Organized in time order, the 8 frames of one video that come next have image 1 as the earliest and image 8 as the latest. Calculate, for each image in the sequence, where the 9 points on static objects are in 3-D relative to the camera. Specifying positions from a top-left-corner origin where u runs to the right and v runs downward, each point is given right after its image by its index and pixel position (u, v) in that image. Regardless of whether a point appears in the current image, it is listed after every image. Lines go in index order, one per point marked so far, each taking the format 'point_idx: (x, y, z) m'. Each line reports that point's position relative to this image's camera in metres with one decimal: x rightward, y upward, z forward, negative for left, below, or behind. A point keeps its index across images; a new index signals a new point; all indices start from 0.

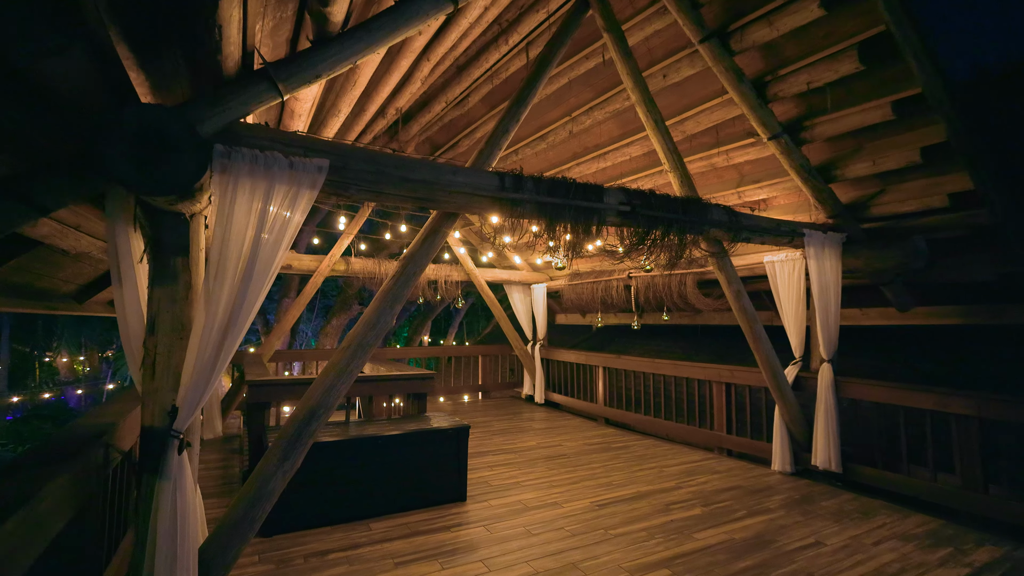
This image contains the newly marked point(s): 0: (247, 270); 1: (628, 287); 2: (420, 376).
0: (-1.2, +0.1, +2.1) m
1: (+1.5, 0.0, +6.4) m
2: (-0.8, -0.8, +4.4) m
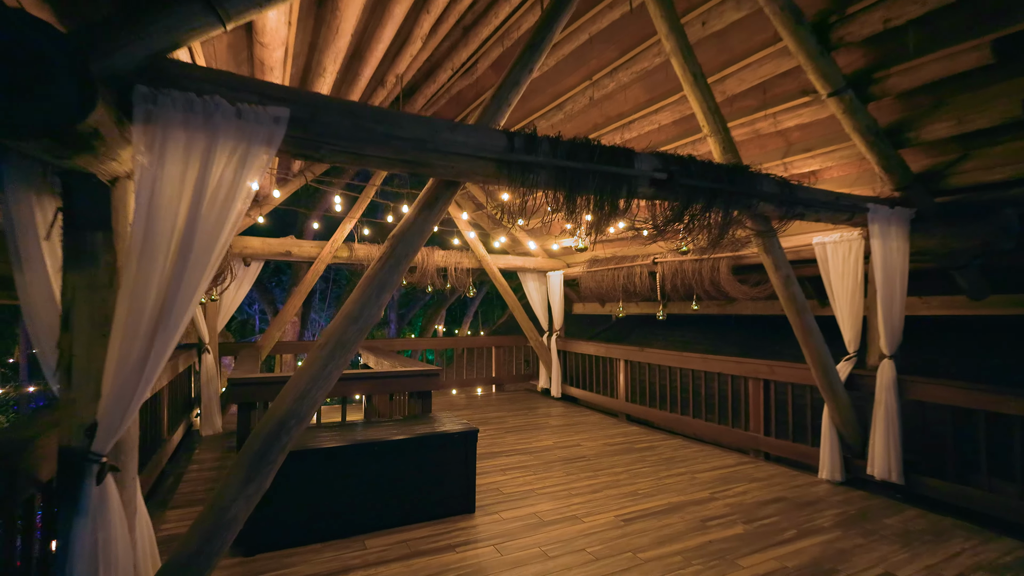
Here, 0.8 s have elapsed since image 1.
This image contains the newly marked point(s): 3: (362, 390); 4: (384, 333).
0: (-1.1, +0.1, +1.7) m
1: (+1.7, +0.2, +5.9) m
2: (-0.7, -0.7, +4.0) m
3: (-1.2, -0.8, +3.8) m
4: (-3.8, -1.3, +14.5) m
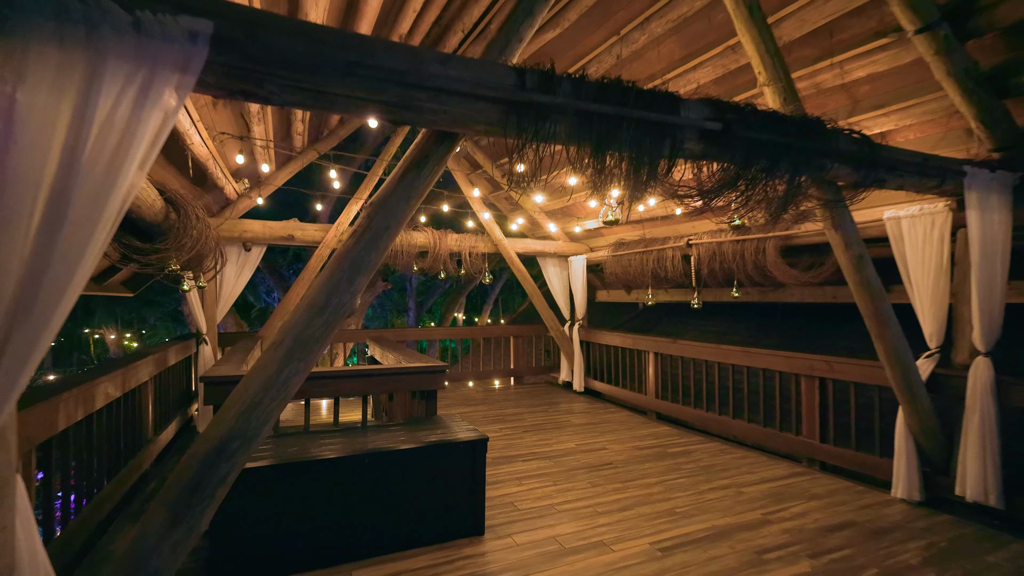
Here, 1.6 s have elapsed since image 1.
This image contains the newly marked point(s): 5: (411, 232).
0: (-1.1, +0.2, +1.2) m
1: (+1.9, +0.3, +5.3) m
2: (-0.6, -0.6, +3.5) m
3: (-1.1, -0.7, +3.4) m
4: (-3.2, -1.0, +14.2) m
5: (-1.3, +0.7, +6.4) m
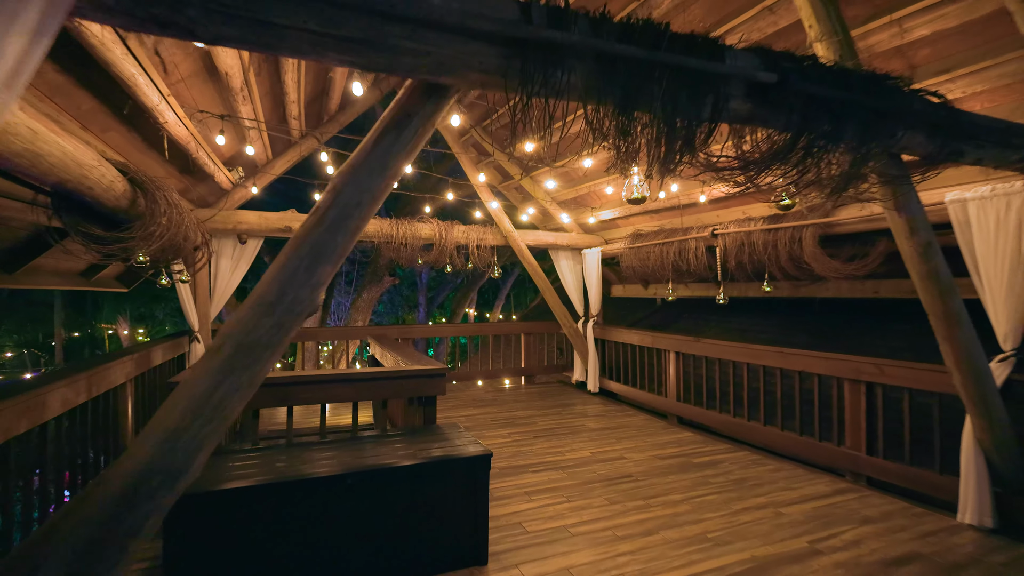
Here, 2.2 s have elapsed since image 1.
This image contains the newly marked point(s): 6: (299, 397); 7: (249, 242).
0: (-1.1, +0.2, +0.9) m
1: (+2.0, +0.4, +4.9) m
2: (-0.6, -0.5, +3.2) m
3: (-1.1, -0.7, +3.0) m
4: (-2.9, -0.8, +13.9) m
5: (-1.2, +0.8, +6.0) m
6: (-1.3, -0.7, +3.0) m
7: (-3.1, +0.5, +5.7) m
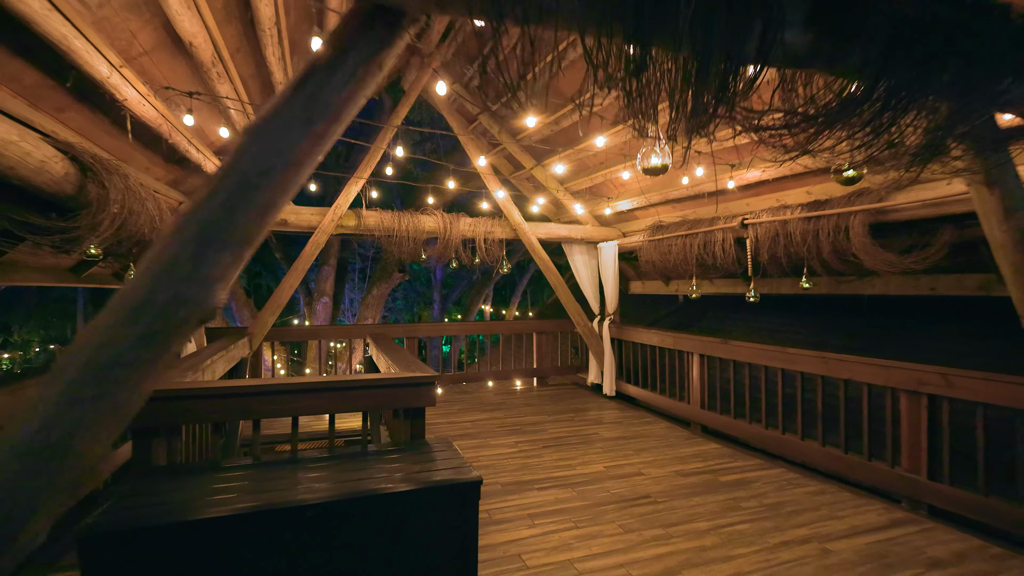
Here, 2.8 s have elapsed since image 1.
0: (-1.2, +0.2, +0.5) m
1: (+2.1, +0.4, +4.4) m
2: (-0.6, -0.5, +2.8) m
3: (-1.1, -0.7, +2.7) m
4: (-2.4, -0.7, +13.6) m
5: (-1.1, +0.8, +5.7) m
6: (-1.3, -0.6, +2.6) m
7: (-3.0, +0.6, +5.4) m
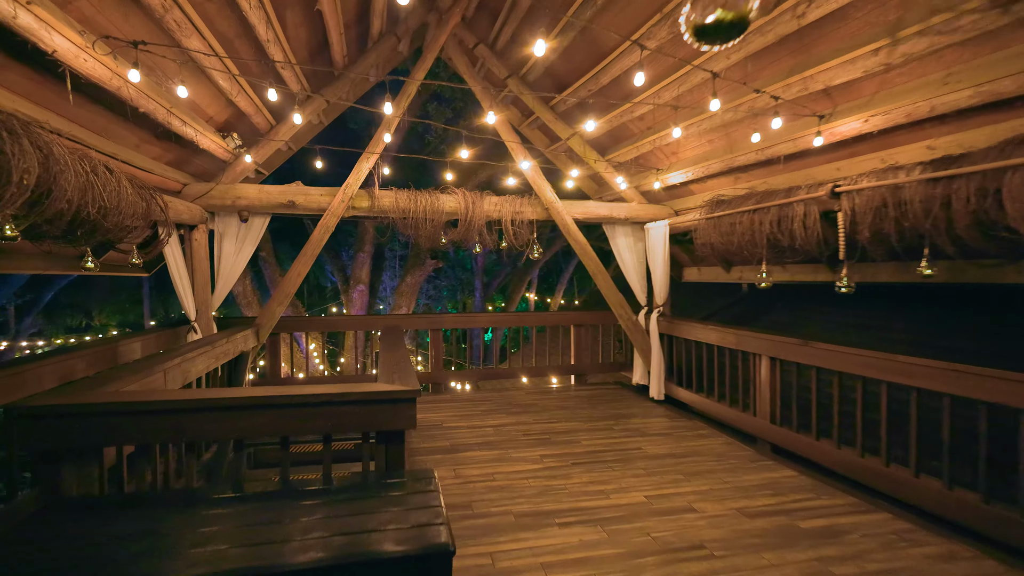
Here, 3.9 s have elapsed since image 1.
0: (-1.4, +0.2, -0.1) m
1: (+2.2, +0.5, +3.5) m
2: (-0.5, -0.5, +2.2) m
3: (-1.1, -0.6, +2.1) m
4: (-1.3, -0.4, +13.1) m
5: (-0.8, +1.0, +5.0) m
6: (-1.3, -0.6, +2.1) m
7: (-2.7, +0.7, +5.0) m
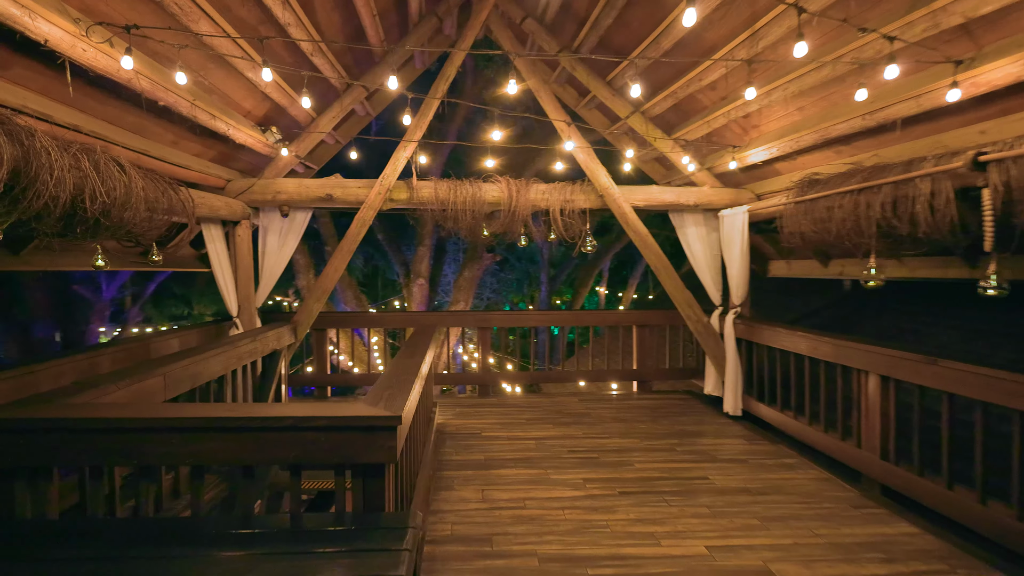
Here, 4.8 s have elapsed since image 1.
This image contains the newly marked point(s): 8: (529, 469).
0: (-1.7, +0.2, -0.3) m
1: (+2.4, +0.5, +2.6) m
2: (-0.5, -0.5, +1.8) m
3: (-1.0, -0.6, +1.8) m
4: (+0.4, -0.3, +12.7) m
5: (-0.3, +1.0, +4.6) m
6: (-1.3, -0.6, +1.8) m
7: (-2.2, +0.7, +4.8) m
8: (+0.1, -1.4, +3.7) m
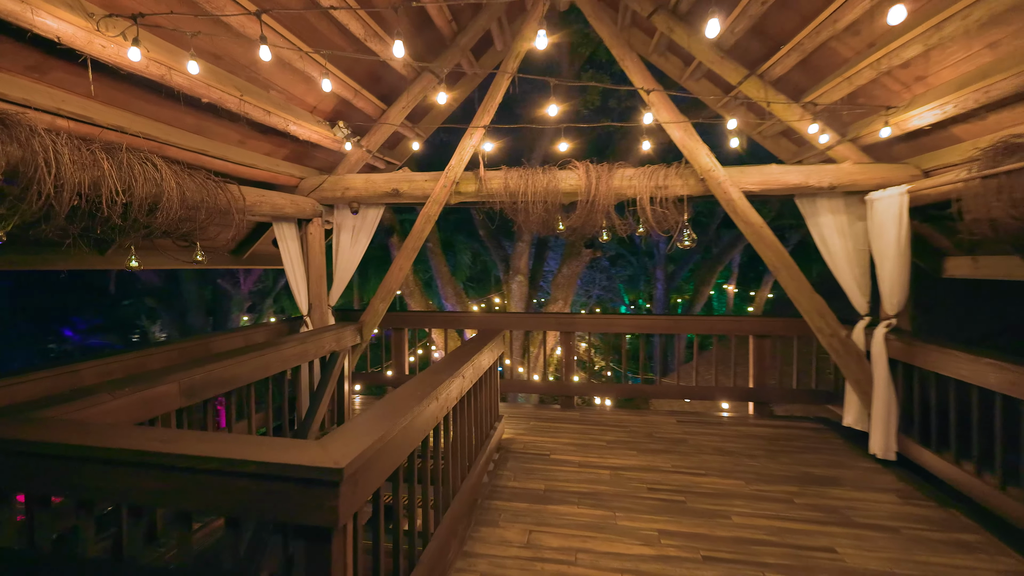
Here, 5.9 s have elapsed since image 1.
0: (-2.2, +0.1, -0.4) m
1: (+2.5, +0.4, +1.5) m
2: (-0.6, -0.5, +1.4) m
3: (-1.1, -0.6, +1.5) m
4: (+3.0, -0.2, +11.7) m
5: (+0.3, +1.0, +4.1) m
6: (-1.3, -0.6, +1.6) m
7: (-1.4, +0.7, +4.7) m
8: (+0.5, -1.4, +3.1) m
